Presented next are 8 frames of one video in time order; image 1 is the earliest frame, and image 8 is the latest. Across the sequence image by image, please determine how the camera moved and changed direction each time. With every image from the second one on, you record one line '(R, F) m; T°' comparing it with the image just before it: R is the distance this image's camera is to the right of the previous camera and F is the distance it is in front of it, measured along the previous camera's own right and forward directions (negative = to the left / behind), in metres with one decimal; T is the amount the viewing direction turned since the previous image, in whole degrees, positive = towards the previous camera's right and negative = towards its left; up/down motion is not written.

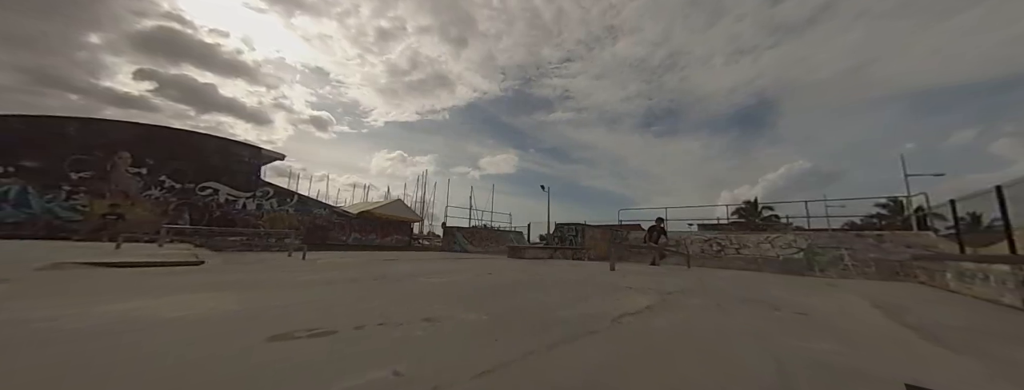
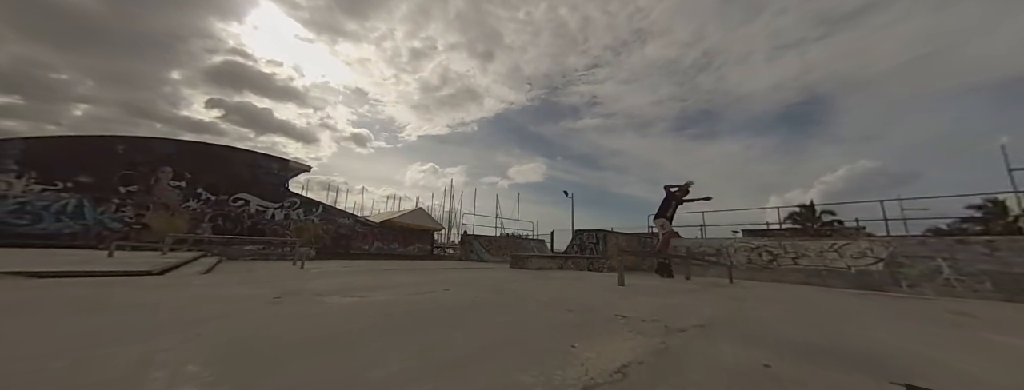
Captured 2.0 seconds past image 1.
(+0.7, +1.0) m; -6°
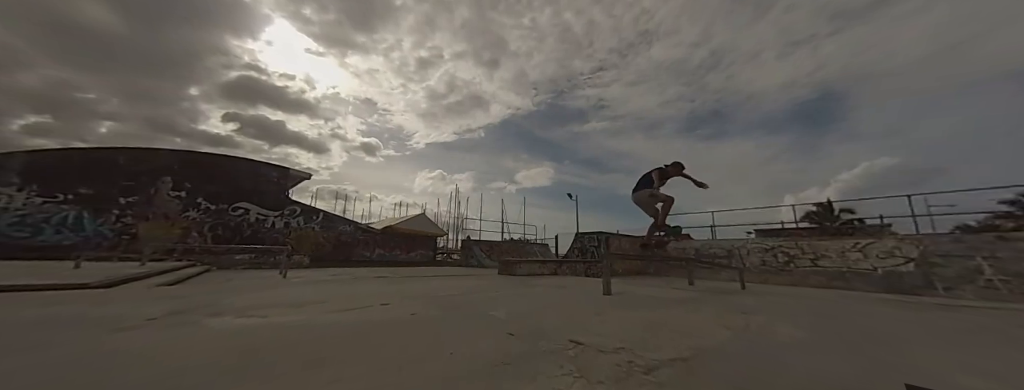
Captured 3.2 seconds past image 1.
(+0.5, +0.5) m; -2°
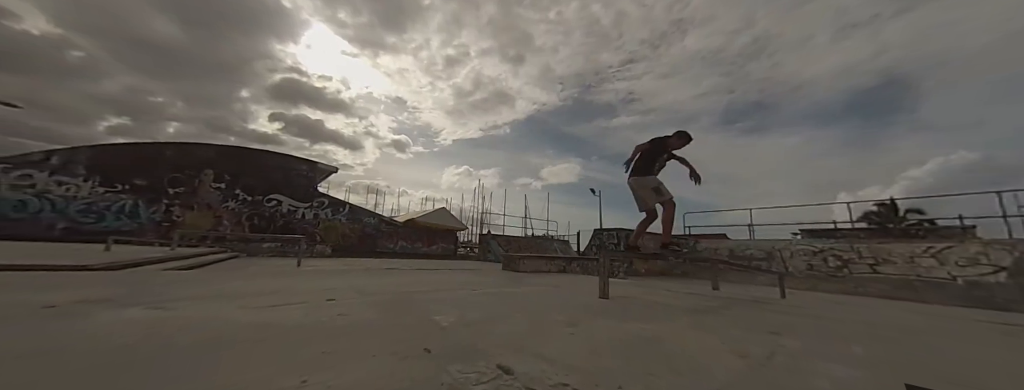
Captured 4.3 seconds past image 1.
(+0.4, +0.5) m; -5°
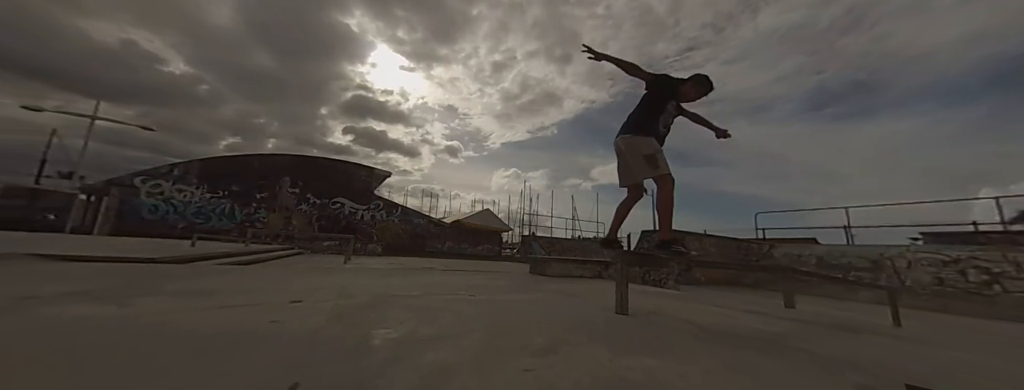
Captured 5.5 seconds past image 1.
(+0.4, +0.4) m; -10°
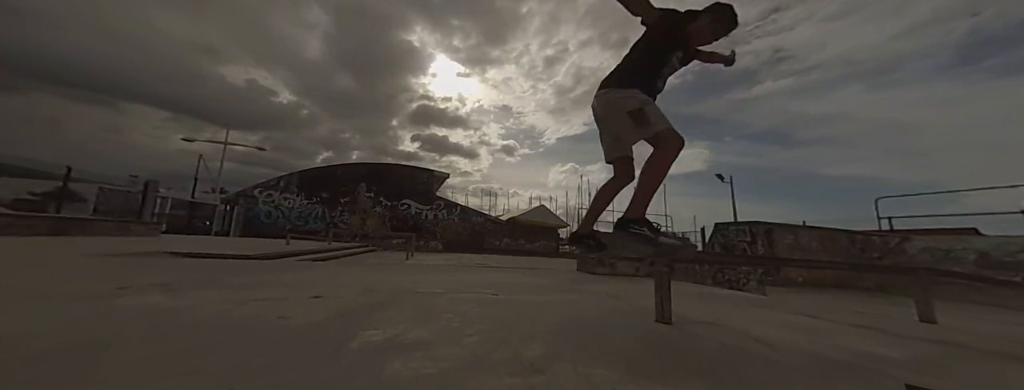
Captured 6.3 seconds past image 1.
(+0.3, +0.2) m; -12°
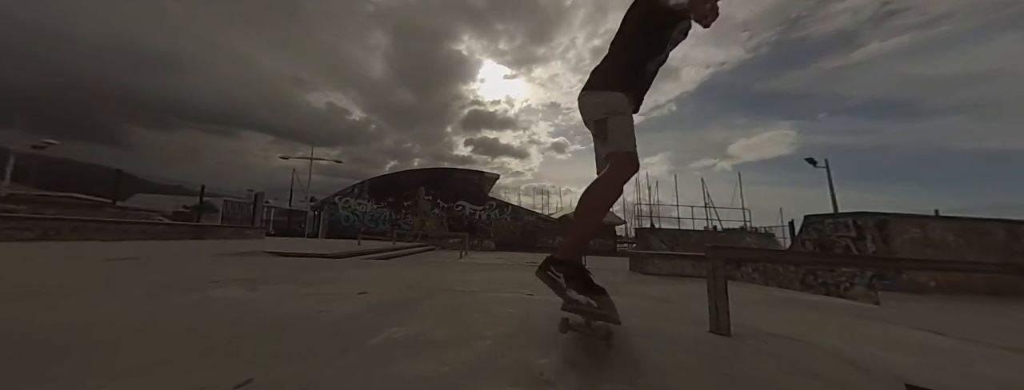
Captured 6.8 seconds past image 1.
(+0.2, +0.1) m; -10°
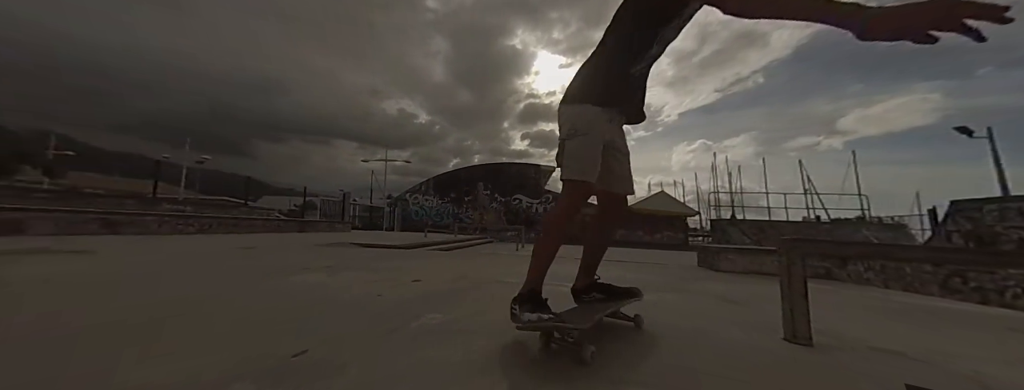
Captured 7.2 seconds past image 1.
(+0.1, 0.0) m; -12°
